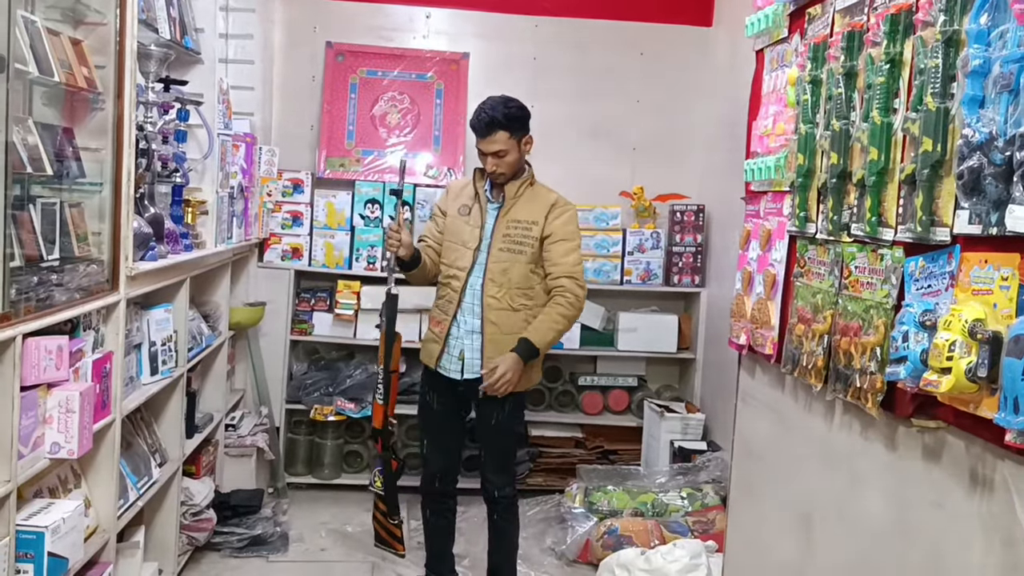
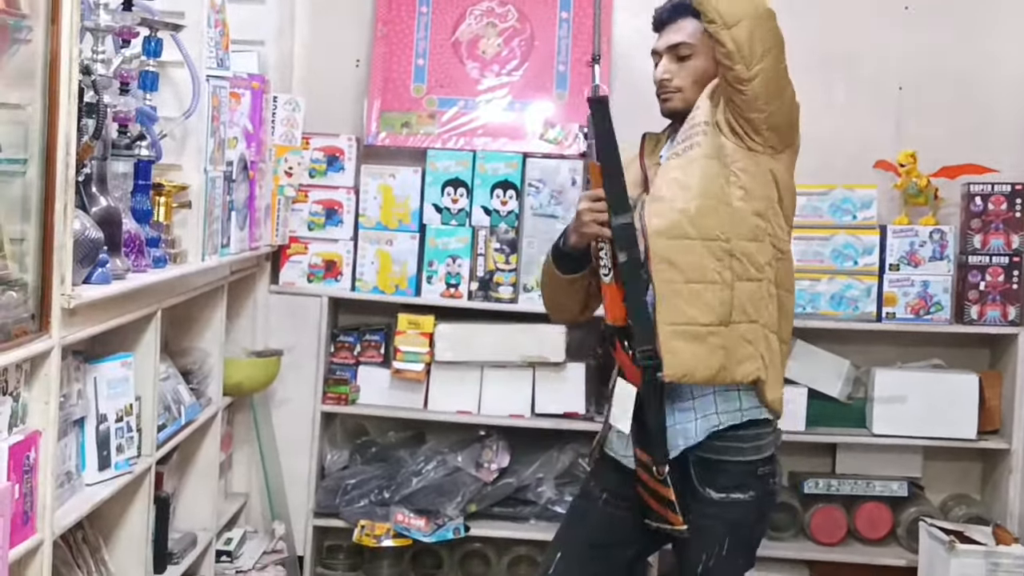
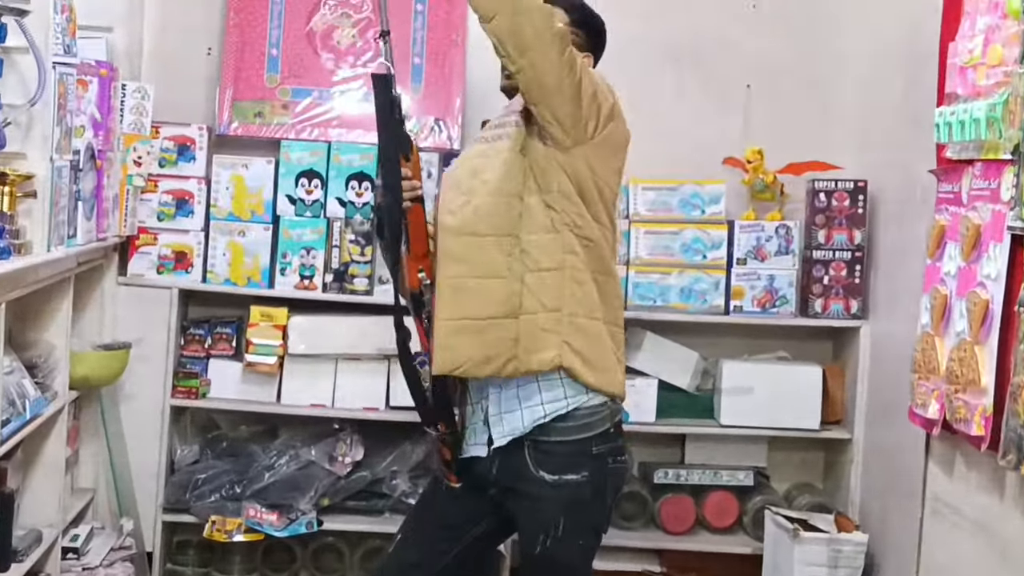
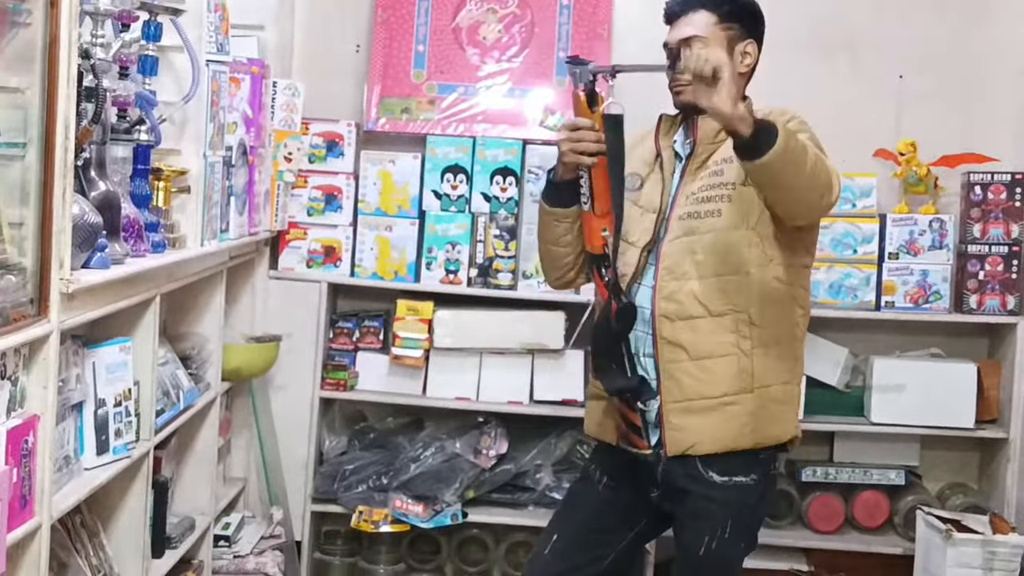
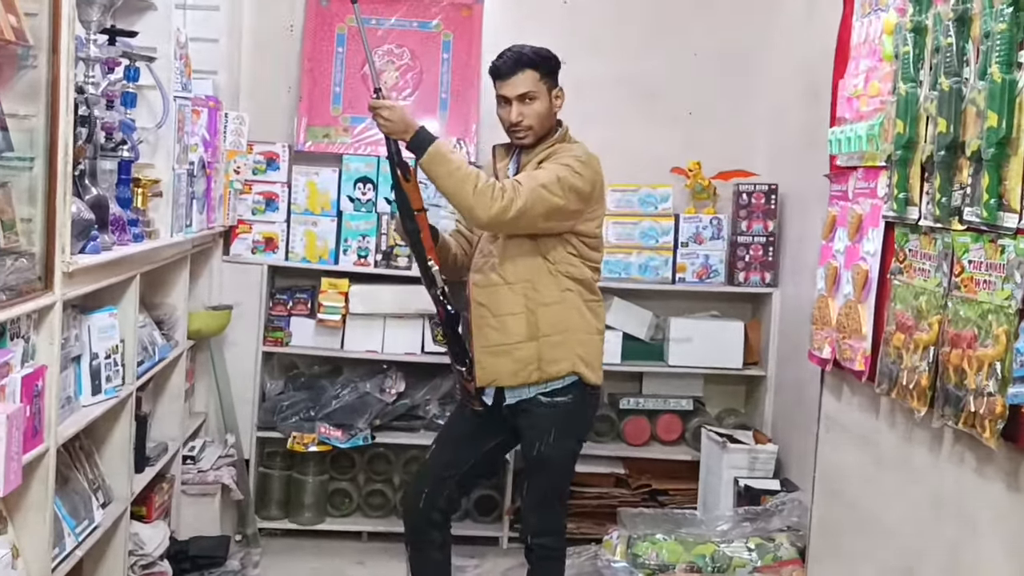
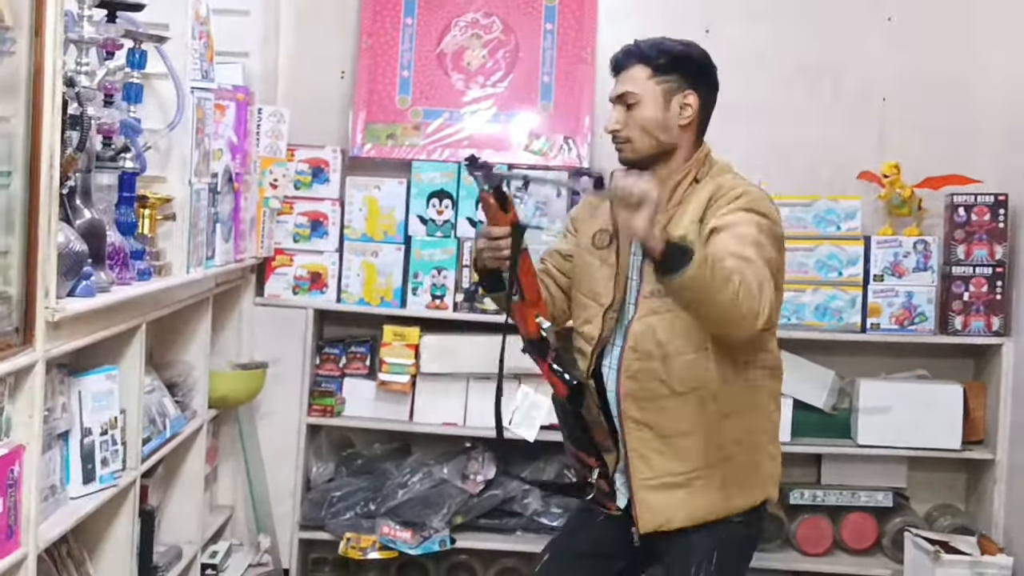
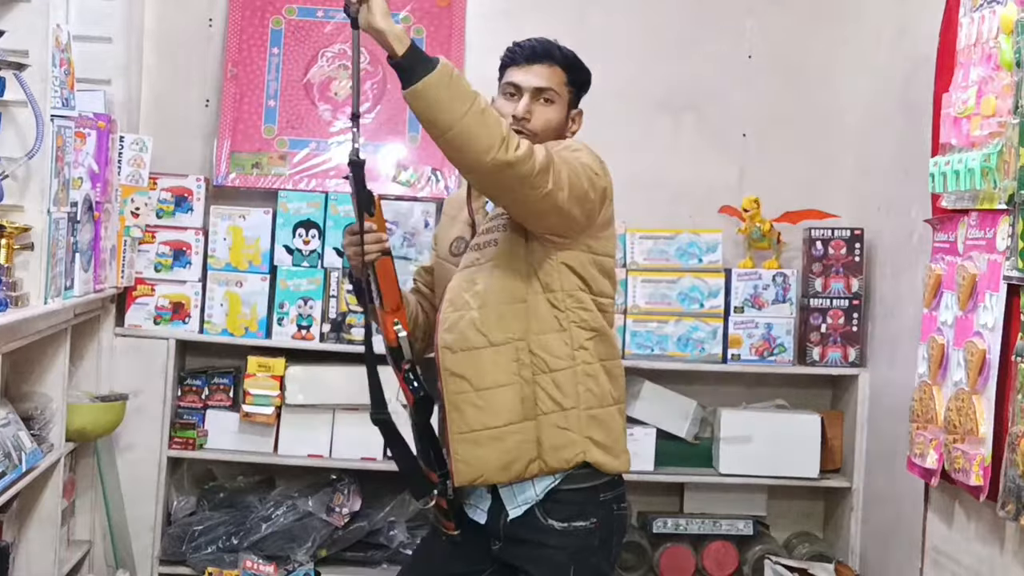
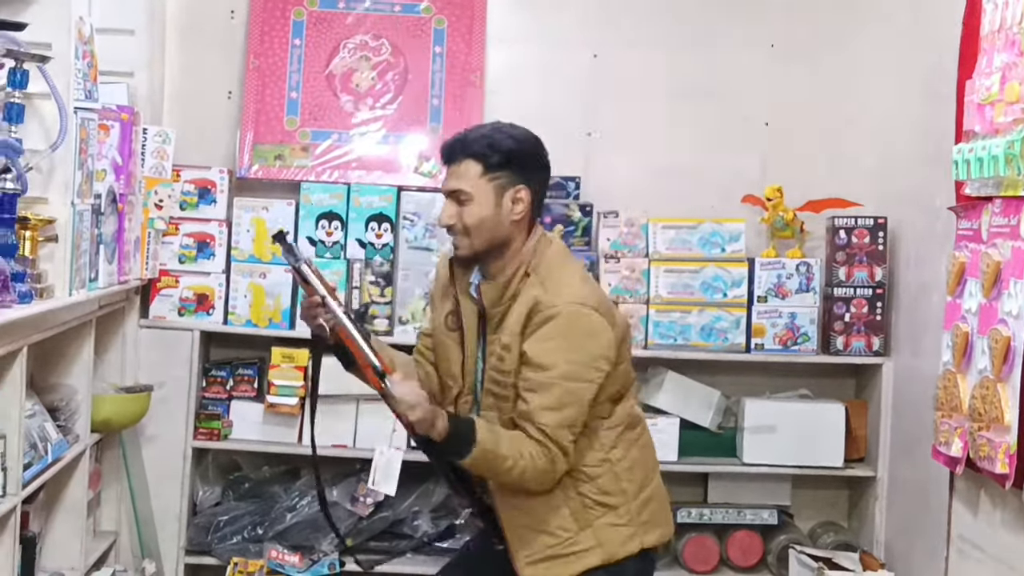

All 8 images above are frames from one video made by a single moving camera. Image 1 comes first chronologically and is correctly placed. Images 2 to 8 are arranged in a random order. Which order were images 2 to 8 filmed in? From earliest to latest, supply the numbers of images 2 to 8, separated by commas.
5, 3, 7, 8, 6, 2, 4
